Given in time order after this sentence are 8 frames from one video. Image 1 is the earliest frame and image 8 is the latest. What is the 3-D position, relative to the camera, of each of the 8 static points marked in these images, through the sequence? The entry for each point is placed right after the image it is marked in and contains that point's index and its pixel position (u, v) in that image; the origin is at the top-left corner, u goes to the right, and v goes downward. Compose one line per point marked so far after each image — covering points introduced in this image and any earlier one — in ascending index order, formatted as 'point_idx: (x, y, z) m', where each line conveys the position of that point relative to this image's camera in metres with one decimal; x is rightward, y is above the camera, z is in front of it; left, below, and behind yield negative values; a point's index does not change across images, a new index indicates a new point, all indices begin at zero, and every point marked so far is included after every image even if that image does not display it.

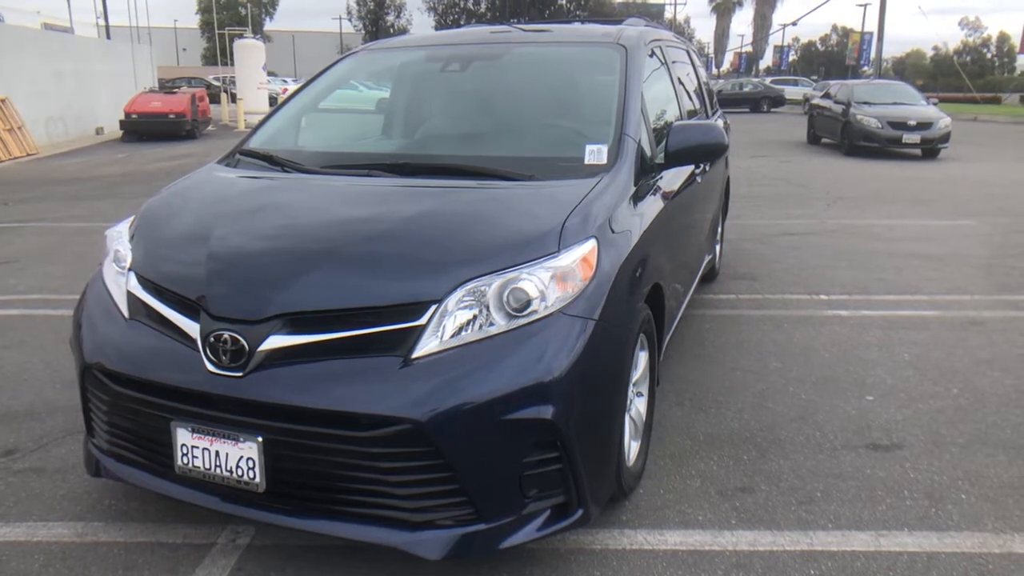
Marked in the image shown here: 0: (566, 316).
0: (+0.2, -0.1, +2.5) m
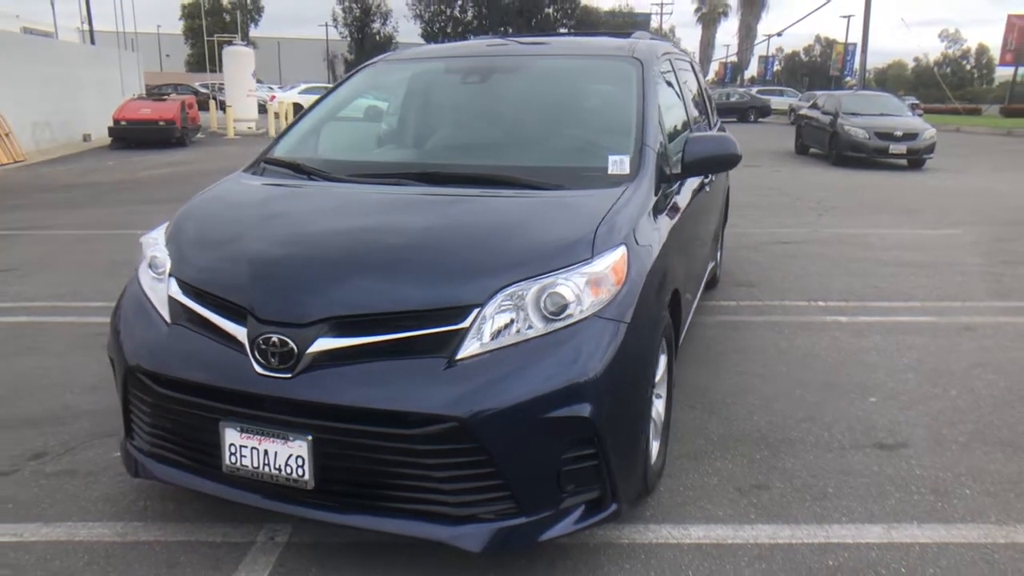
0: (+0.3, -0.1, +2.7) m
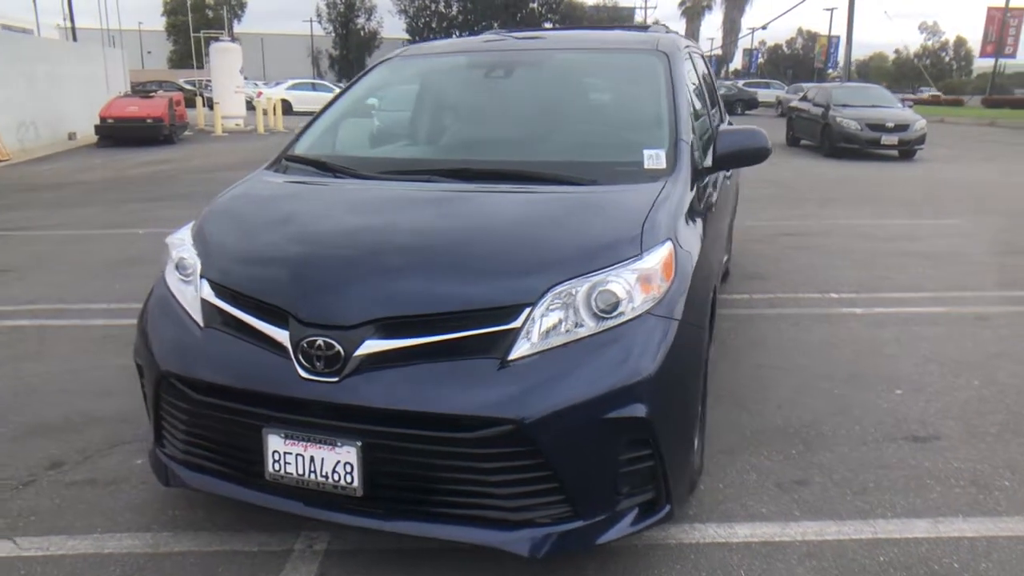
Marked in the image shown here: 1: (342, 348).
0: (+0.5, -0.1, +2.6) m
1: (-0.6, -0.2, +2.5) m
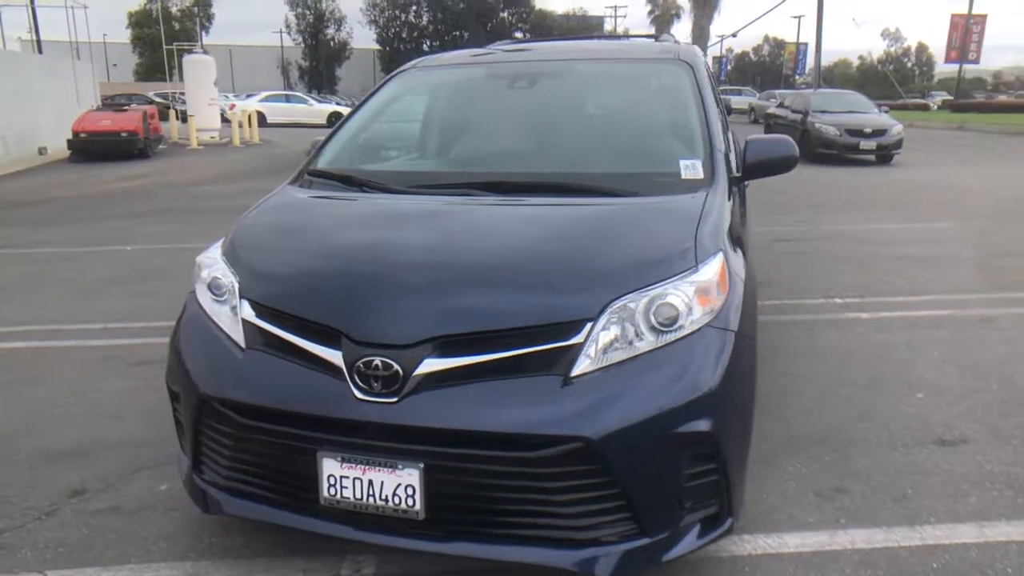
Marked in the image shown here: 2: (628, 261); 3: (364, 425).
0: (+0.7, -0.2, +2.6) m
1: (-0.4, -0.3, +2.4) m
2: (+0.4, +0.1, +2.6) m
3: (-0.5, -0.5, +2.4) m
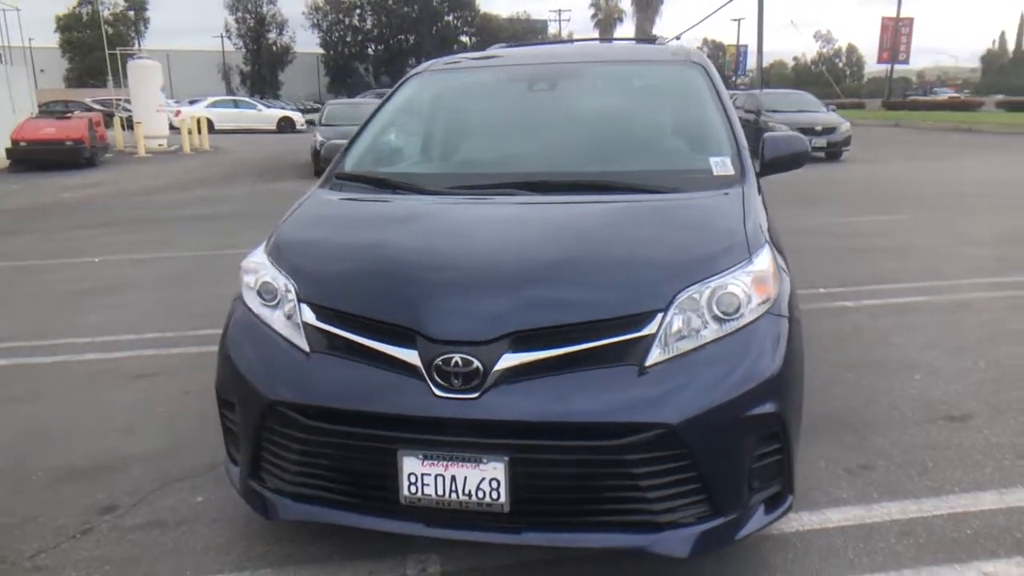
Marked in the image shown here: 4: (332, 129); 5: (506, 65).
0: (+1.0, -0.1, +2.7) m
1: (-0.1, -0.3, +2.5) m
2: (+0.7, +0.1, +2.7) m
3: (-0.2, -0.5, +2.5) m
4: (-4.8, +4.2, +18.5) m
5: (0.0, +1.4, +4.4) m
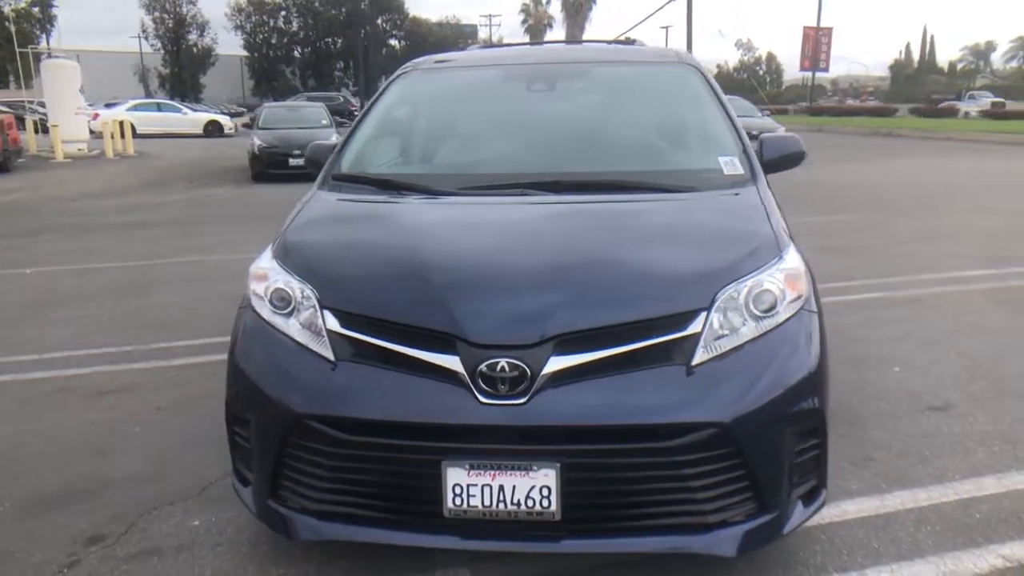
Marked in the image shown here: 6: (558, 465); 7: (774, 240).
0: (+1.1, -0.1, +2.7) m
1: (0.0, -0.3, +2.4) m
2: (+0.8, +0.1, +2.7) m
3: (-0.1, -0.5, +2.4) m
4: (-6.2, +4.0, +17.9) m
5: (-0.1, +1.4, +4.3) m
6: (+0.2, -0.6, +2.4) m
7: (+1.1, +0.2, +2.9) m
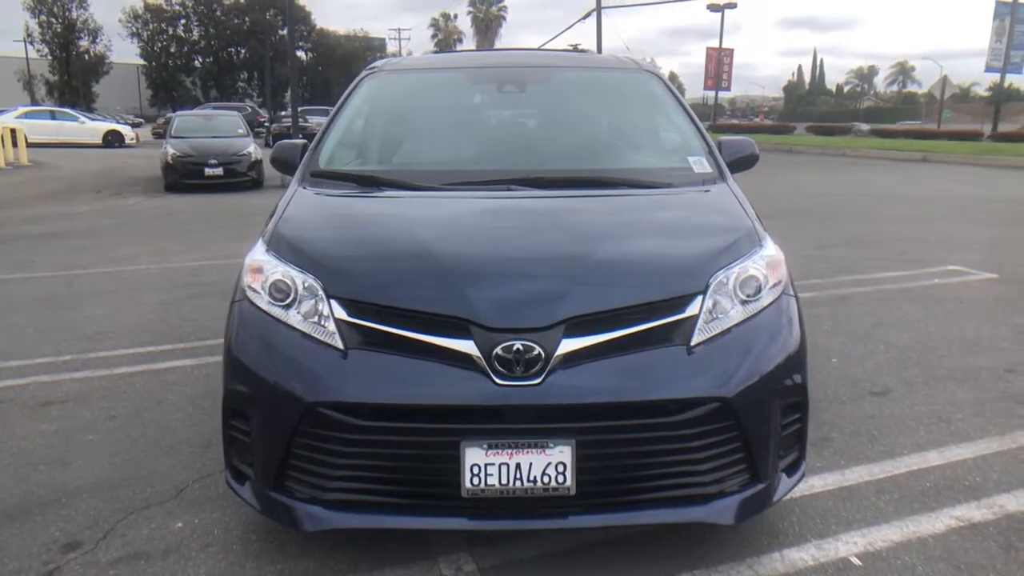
0: (+1.1, 0.0, +3.0) m
1: (+0.1, -0.2, +2.5) m
2: (+0.8, +0.2, +2.9) m
3: (0.0, -0.4, +2.5) m
4: (-8.1, +3.6, +17.2) m
5: (-0.3, +1.4, +4.4) m
6: (+0.2, -0.5, +2.5) m
7: (+1.1, +0.3, +3.1) m
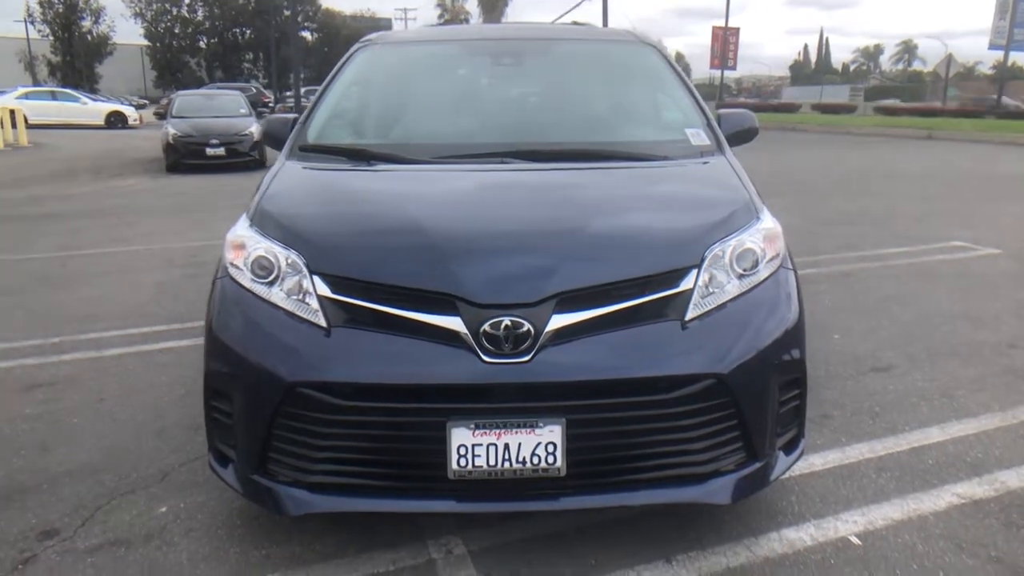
0: (+1.1, +0.1, +2.9) m
1: (+0.1, -0.1, +2.4) m
2: (+0.8, +0.3, +2.8) m
3: (0.0, -0.3, +2.4) m
4: (-8.0, +4.1, +17.1) m
5: (-0.3, +1.5, +4.3) m
6: (+0.2, -0.5, +2.4) m
7: (+1.0, +0.4, +3.0) m
